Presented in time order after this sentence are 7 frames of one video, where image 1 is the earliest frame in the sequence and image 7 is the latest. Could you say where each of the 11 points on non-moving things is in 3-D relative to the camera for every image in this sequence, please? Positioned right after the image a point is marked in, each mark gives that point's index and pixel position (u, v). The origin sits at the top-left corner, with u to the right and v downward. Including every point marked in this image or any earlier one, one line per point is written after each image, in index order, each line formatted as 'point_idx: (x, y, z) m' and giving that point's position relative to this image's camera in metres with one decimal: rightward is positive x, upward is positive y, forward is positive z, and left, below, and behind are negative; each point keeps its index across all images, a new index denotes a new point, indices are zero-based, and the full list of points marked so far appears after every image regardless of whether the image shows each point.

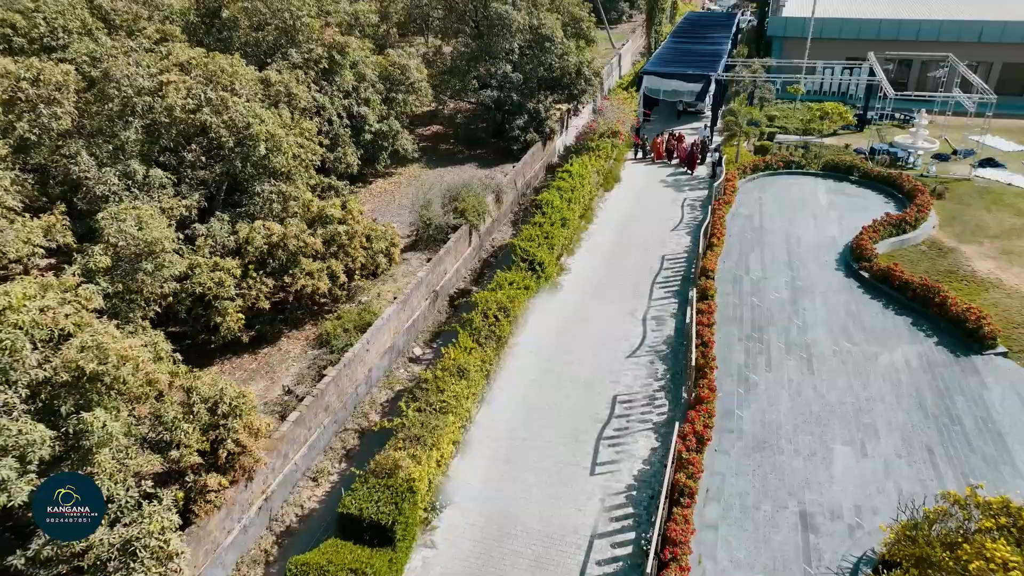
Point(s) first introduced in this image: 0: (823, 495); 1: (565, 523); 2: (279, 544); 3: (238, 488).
0: (+4.8, -3.2, +10.8) m
1: (+0.8, -3.6, +10.8) m
2: (-3.8, -4.2, +11.5) m
3: (-4.2, -3.1, +10.8) m
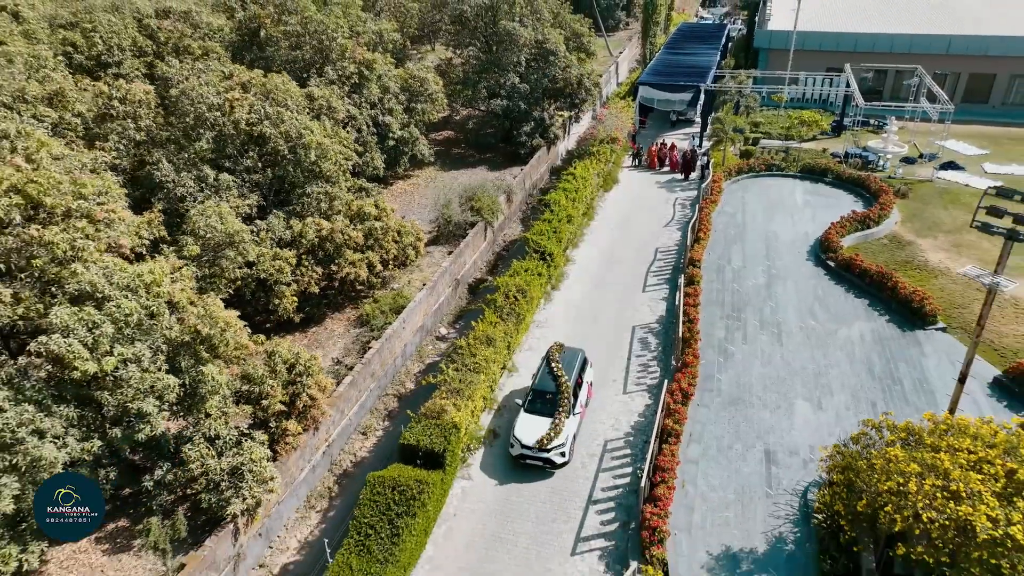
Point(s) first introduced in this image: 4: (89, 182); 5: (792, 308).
0: (+5.2, -2.8, +13.4) m
1: (+1.2, -3.3, +13.4) m
2: (-3.4, -3.9, +14.0) m
3: (-3.8, -2.8, +13.4) m
4: (-6.9, +1.7, +11.7) m
5: (+7.0, -0.5, +17.7) m
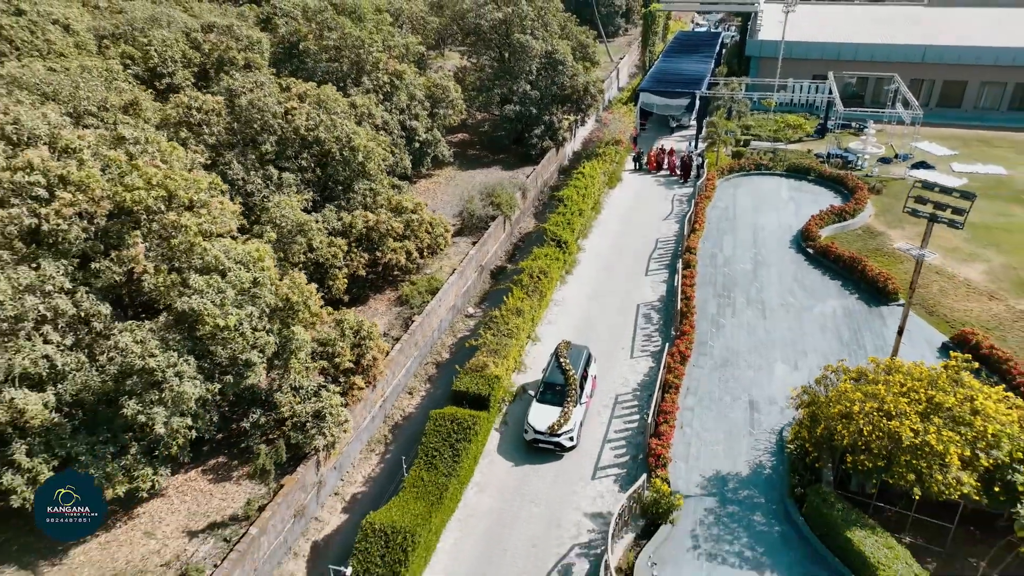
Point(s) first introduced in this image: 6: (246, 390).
0: (+5.8, -2.3, +16.2) m
1: (+1.8, -2.8, +16.1) m
2: (-2.8, -3.4, +16.7) m
3: (-3.2, -2.3, +16.1) m
4: (-6.3, +2.2, +14.4) m
5: (+7.6, 0.0, +20.5) m
6: (-5.4, -2.1, +14.5) m
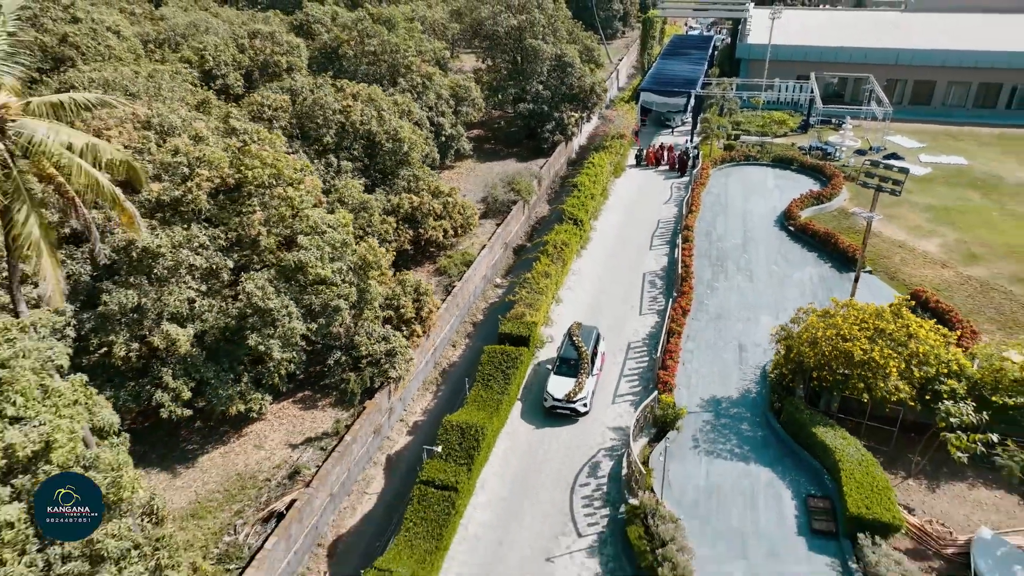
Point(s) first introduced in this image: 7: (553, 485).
0: (+6.6, -1.4, +19.6) m
1: (+2.7, -1.8, +19.5) m
2: (-2.0, -2.5, +20.1) m
3: (-2.4, -1.4, +19.4) m
4: (-5.5, +3.1, +17.7) m
5: (+8.4, +1.0, +23.9) m
6: (-4.6, -1.2, +17.8) m
7: (+0.9, -4.2, +15.1) m
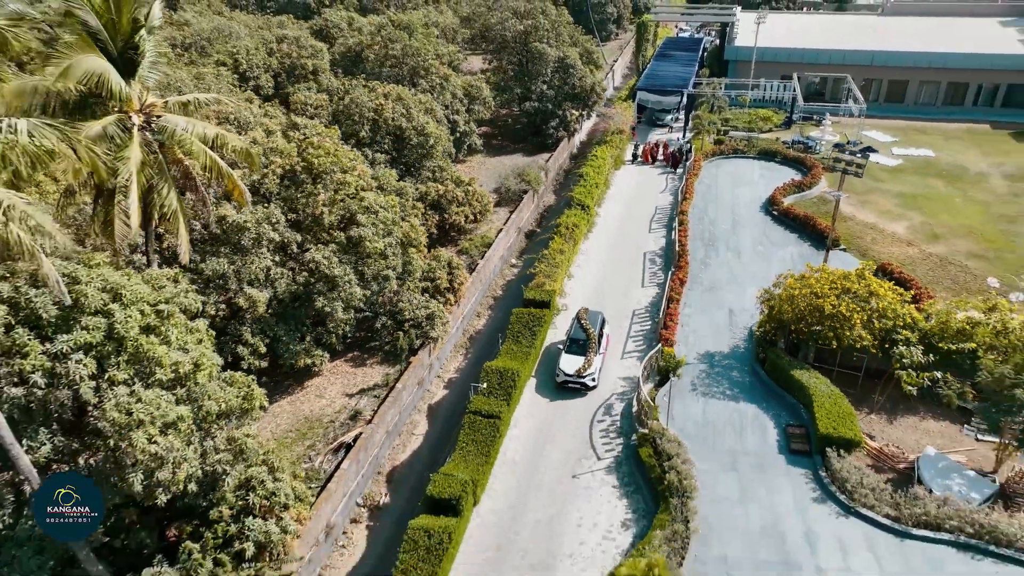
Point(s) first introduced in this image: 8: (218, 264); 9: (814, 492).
0: (+7.3, -0.5, +22.5) m
1: (+3.3, -1.0, +22.4) m
2: (-1.3, -1.7, +22.9) m
3: (-1.7, -0.6, +22.3) m
4: (-4.8, +3.9, +20.5) m
5: (+9.0, +1.8, +26.9) m
6: (-3.9, -0.4, +20.6) m
7: (+1.6, -3.4, +18.0) m
8: (-7.1, +0.6, +17.1) m
9: (+6.5, -4.4, +15.2) m
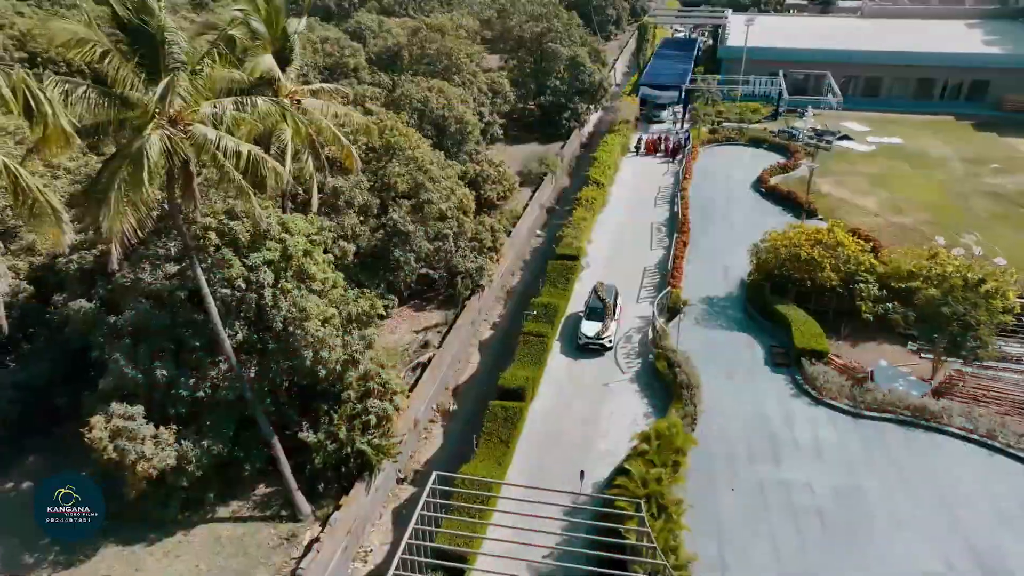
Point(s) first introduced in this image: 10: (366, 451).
0: (+8.5, +1.0, +27.1) m
1: (+4.5, +0.5, +26.9) m
2: (-0.1, -0.2, +27.3) m
3: (-0.5, +0.9, +26.7) m
4: (-3.6, +5.4, +24.9) m
5: (+10.1, +3.4, +31.5) m
6: (-2.7, +1.1, +25.0) m
7: (+2.9, -1.9, +22.5) m
8: (-5.9, +2.0, +21.5) m
9: (+7.8, -2.8, +19.7) m
10: (-3.4, -3.8, +16.7) m
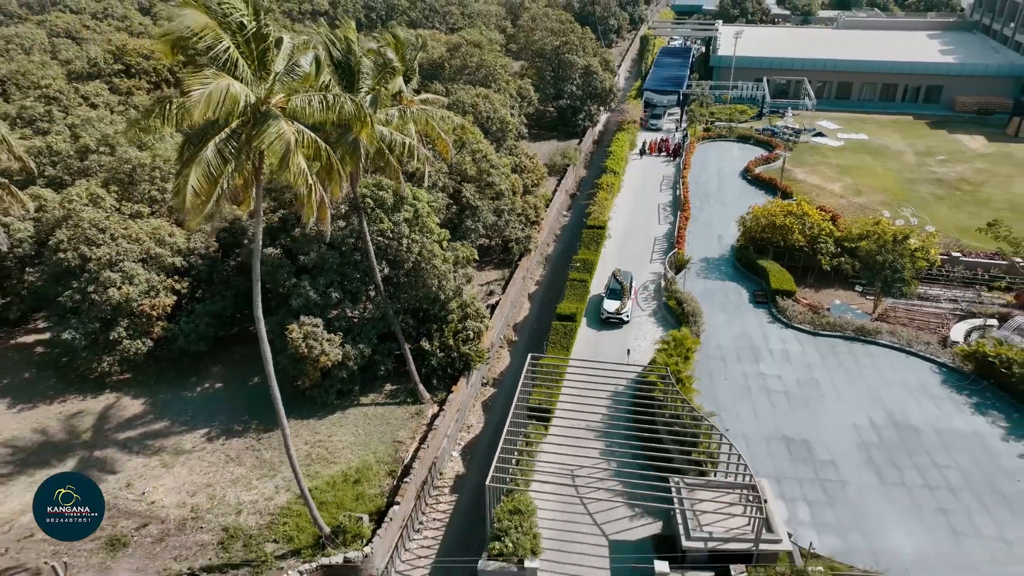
0: (+10.3, +2.7, +34.1) m
1: (+6.3, +2.1, +33.9) m
2: (+1.7, +1.4, +34.3) m
3: (+1.3, +2.5, +33.6) m
4: (-1.8, +7.0, +31.8) m
5: (+11.8, +5.0, +38.5) m
6: (-0.9, +2.7, +31.9) m
7: (+4.7, -0.3, +29.4) m
8: (-4.0, +3.6, +28.3) m
9: (+9.7, -1.2, +26.8) m
10: (-1.5, -2.2, +23.6) m
